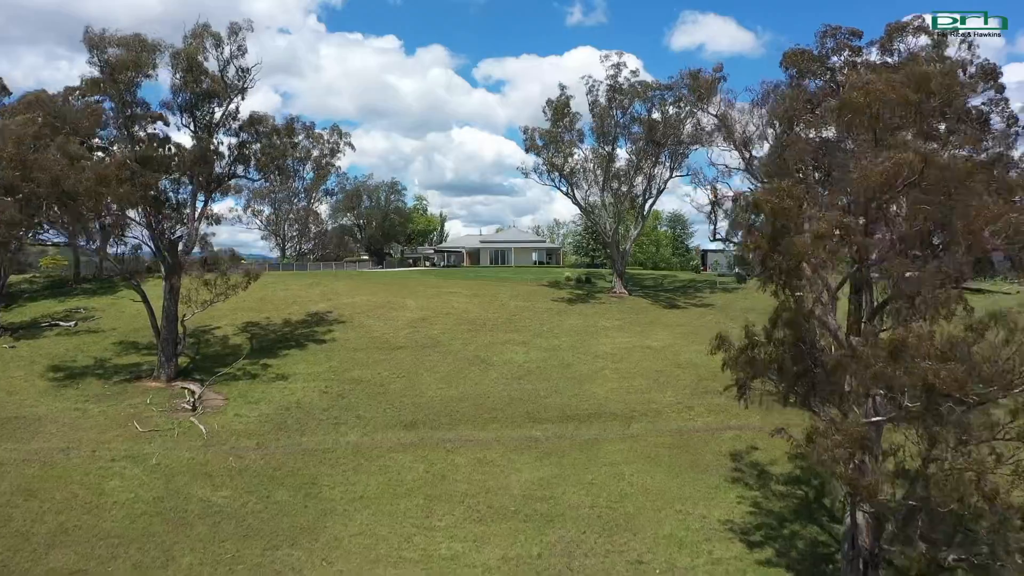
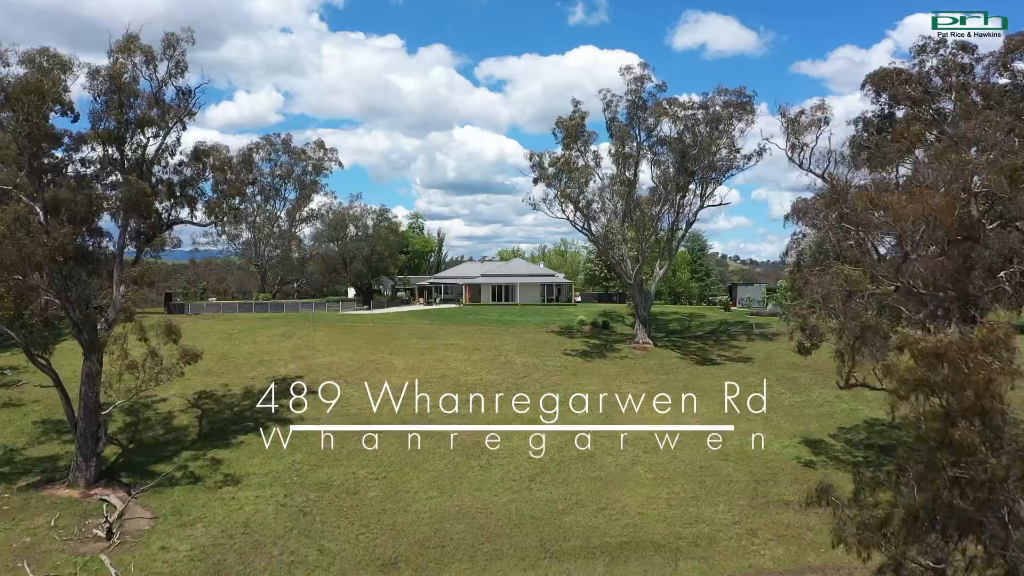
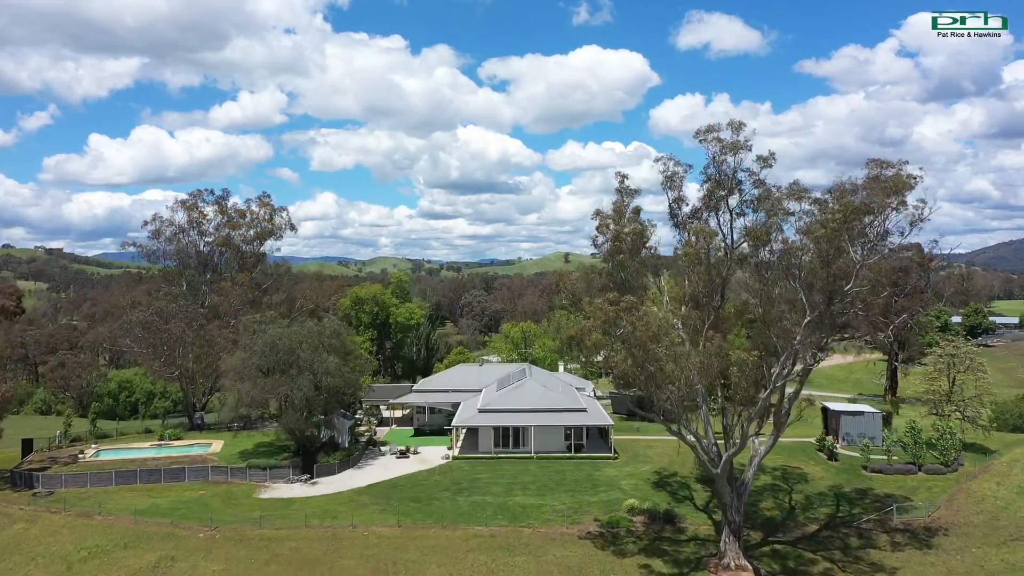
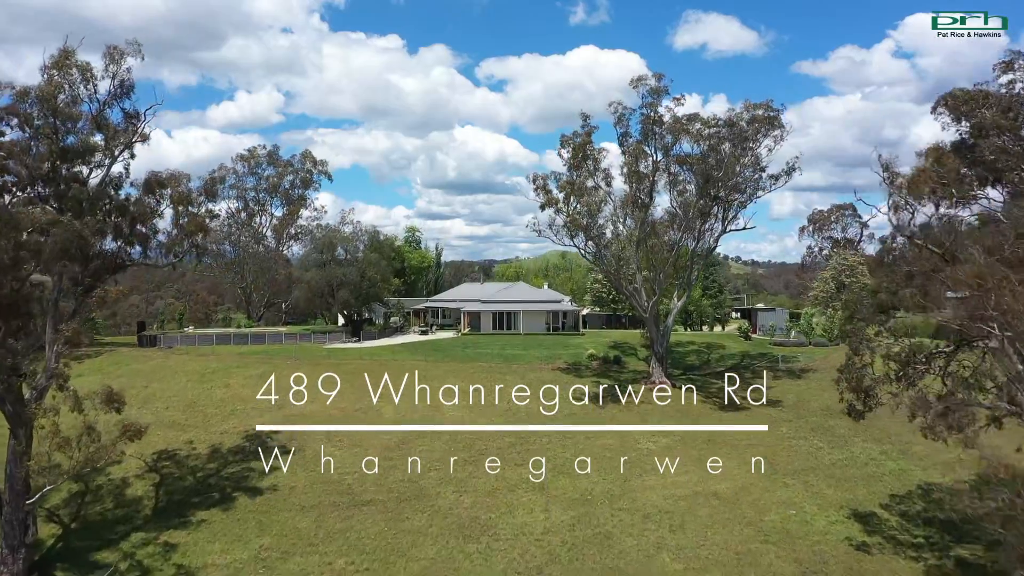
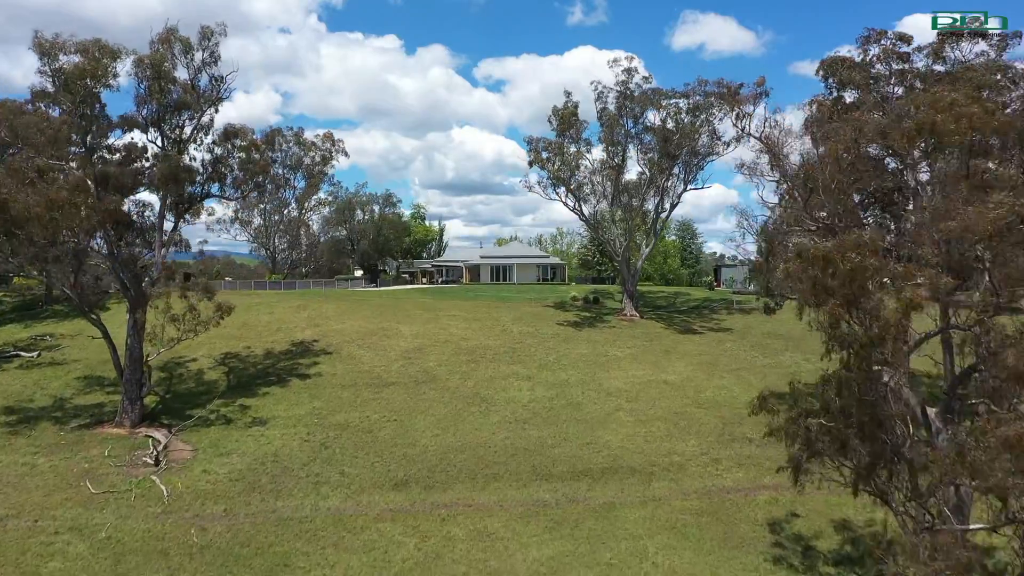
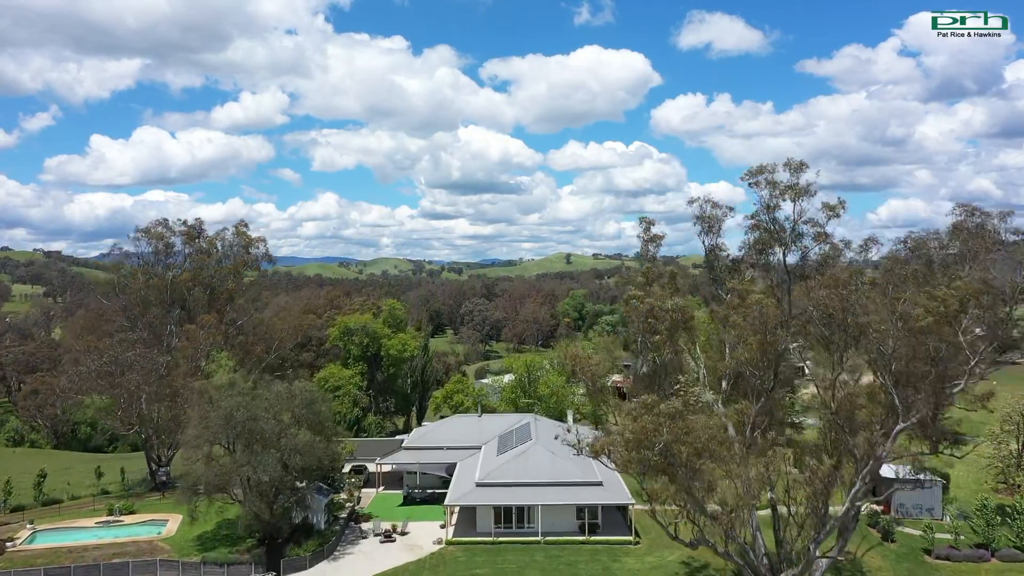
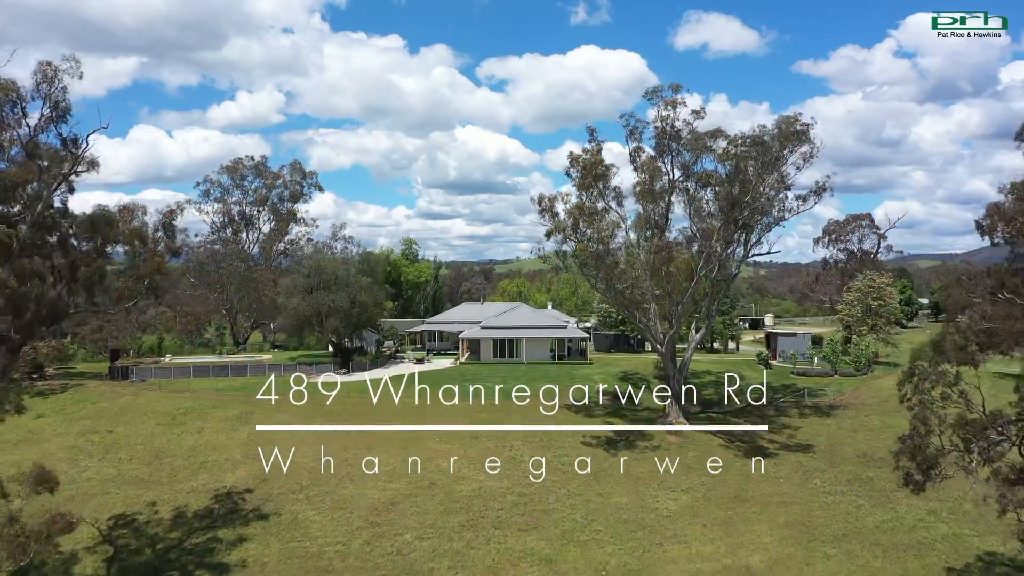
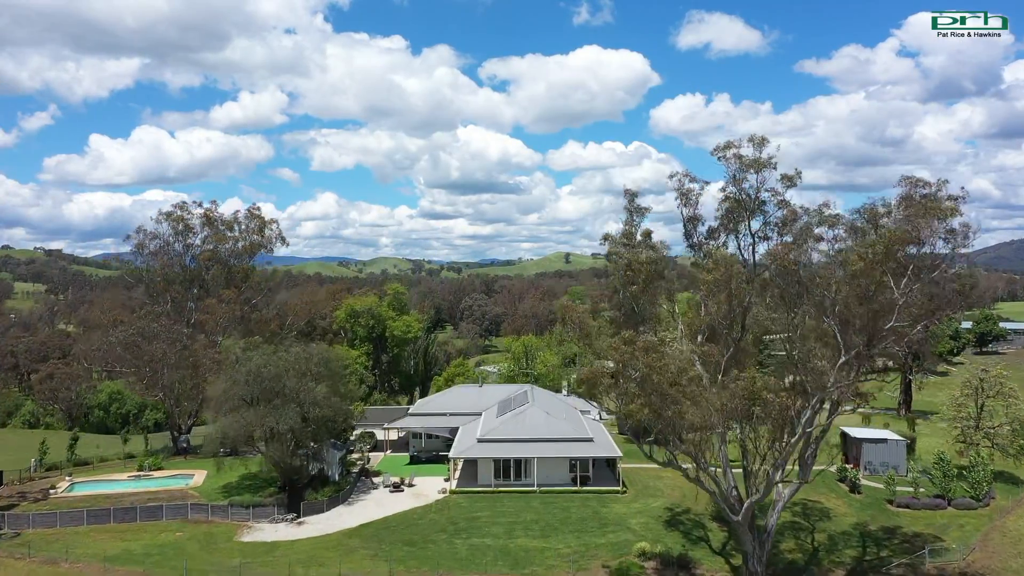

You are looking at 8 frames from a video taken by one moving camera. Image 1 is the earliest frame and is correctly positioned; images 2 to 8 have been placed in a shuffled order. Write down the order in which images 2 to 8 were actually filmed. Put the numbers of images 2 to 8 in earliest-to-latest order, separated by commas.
5, 2, 4, 7, 3, 8, 6
